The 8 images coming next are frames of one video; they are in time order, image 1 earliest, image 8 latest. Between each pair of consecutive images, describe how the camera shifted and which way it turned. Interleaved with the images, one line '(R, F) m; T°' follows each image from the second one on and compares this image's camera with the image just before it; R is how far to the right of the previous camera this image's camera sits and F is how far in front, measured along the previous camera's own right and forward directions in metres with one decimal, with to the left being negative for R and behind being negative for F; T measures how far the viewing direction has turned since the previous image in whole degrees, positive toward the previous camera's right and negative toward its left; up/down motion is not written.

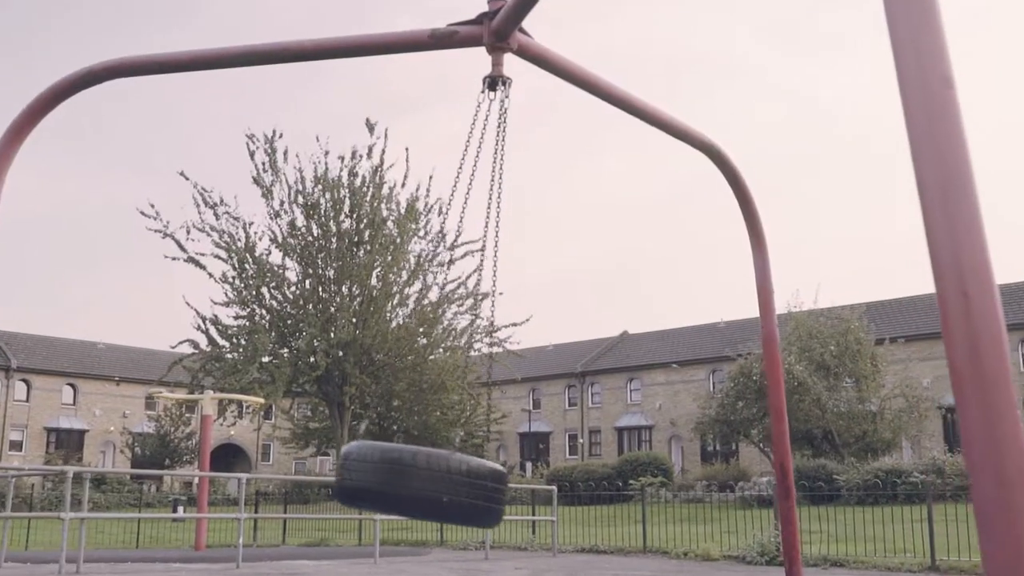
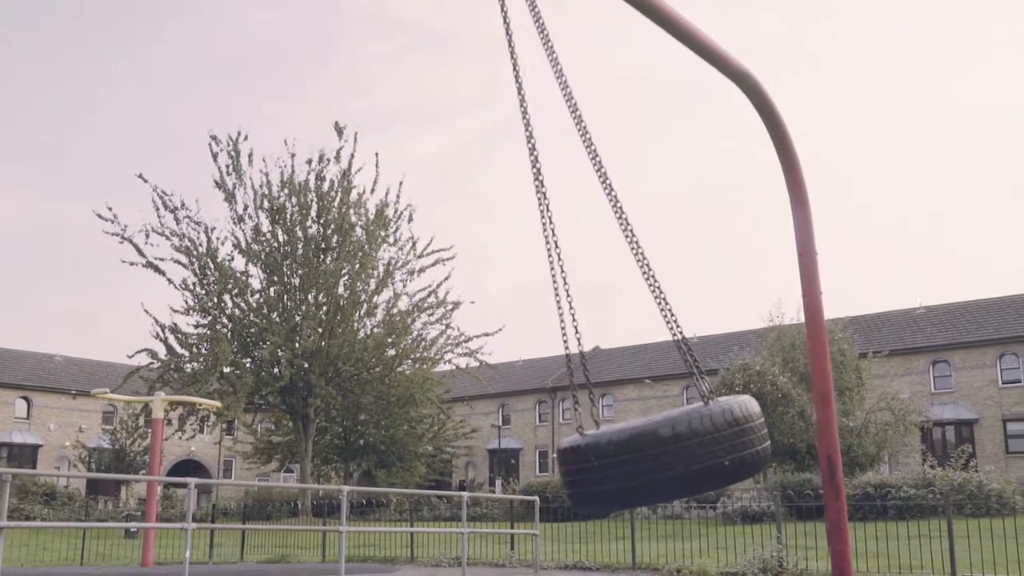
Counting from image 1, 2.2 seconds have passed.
(-0.2, +1.0) m; +2°
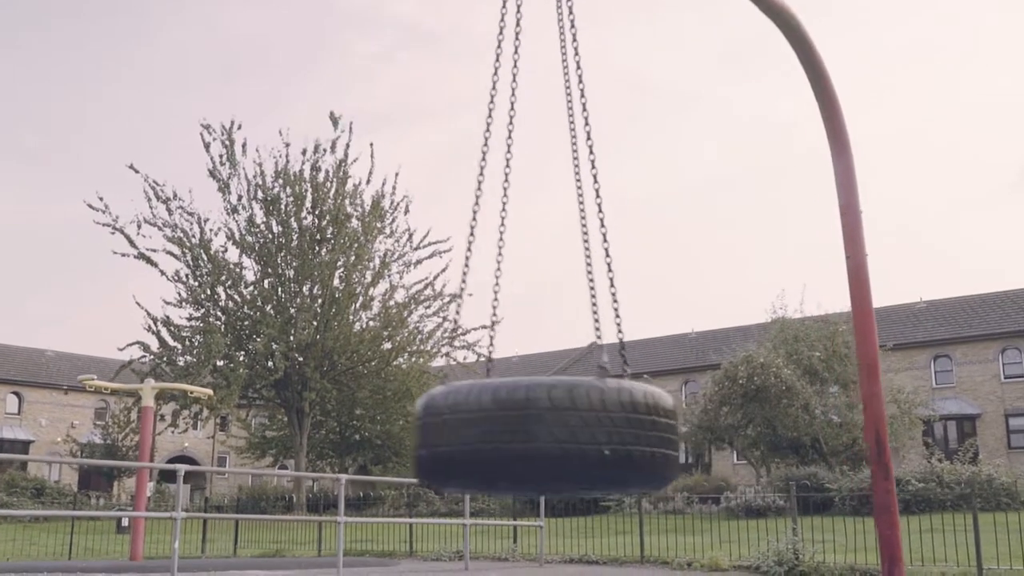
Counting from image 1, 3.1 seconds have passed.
(-0.1, +0.5) m; 0°
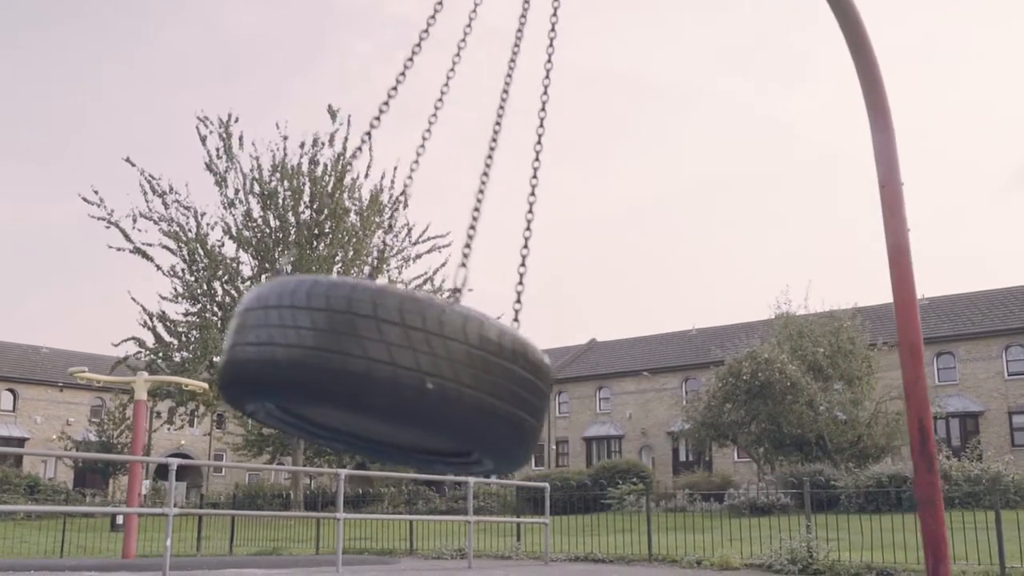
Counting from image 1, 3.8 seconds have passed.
(-0.1, +0.3) m; 0°
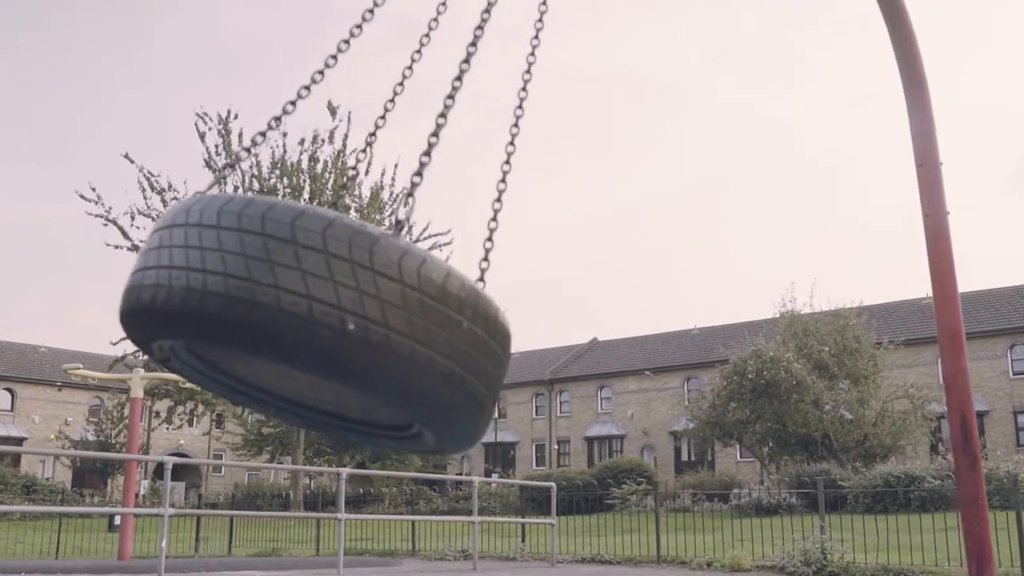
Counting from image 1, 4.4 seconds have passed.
(-0.1, +0.3) m; 0°
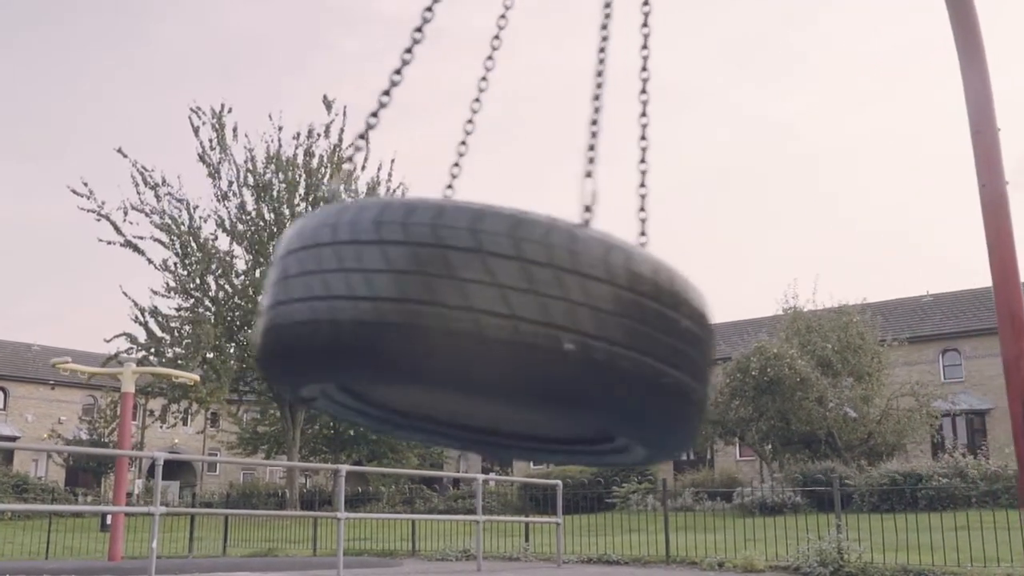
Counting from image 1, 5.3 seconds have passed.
(-0.1, +0.4) m; 0°
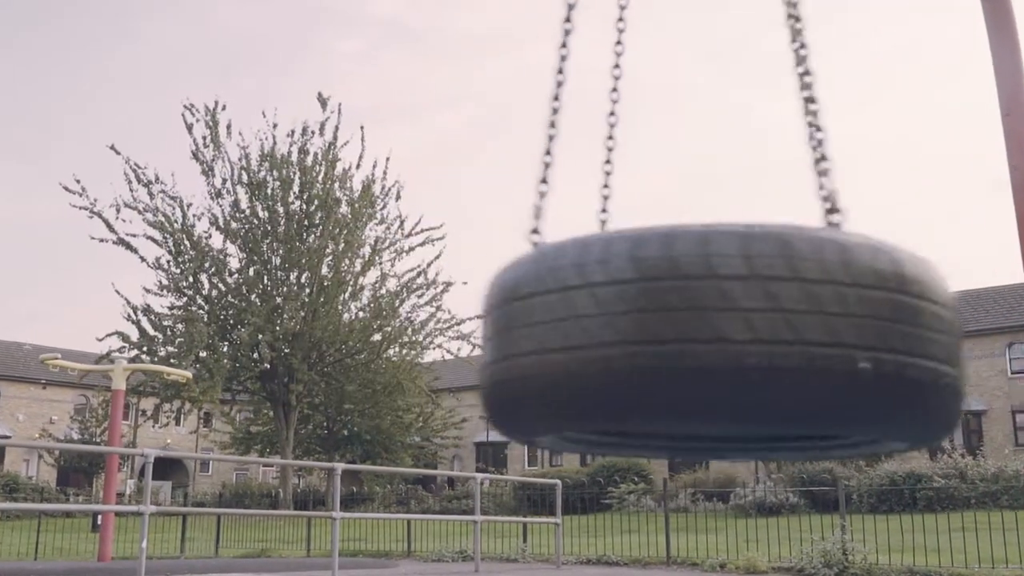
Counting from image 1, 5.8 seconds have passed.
(-0.1, +0.2) m; 0°
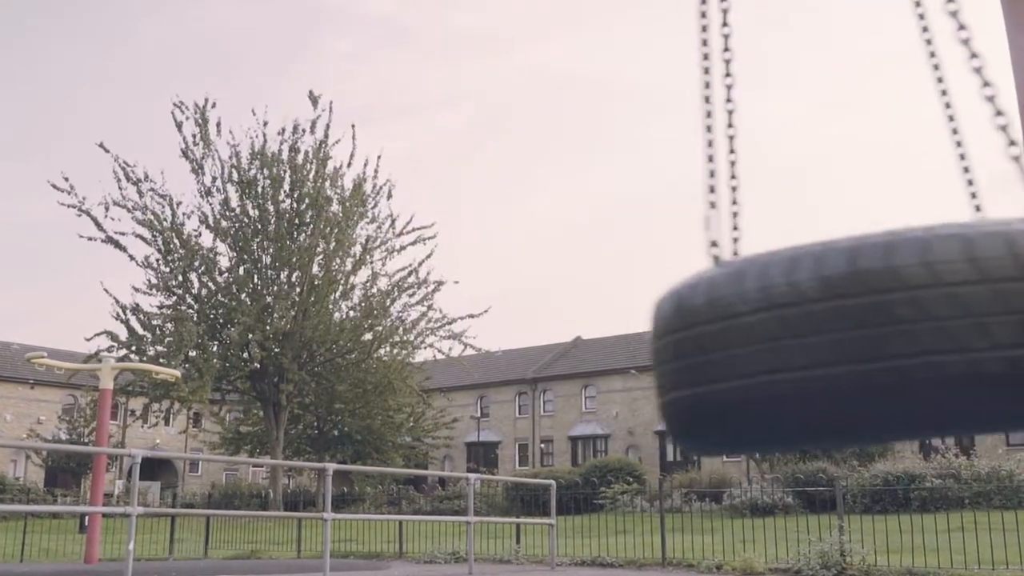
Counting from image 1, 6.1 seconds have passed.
(0.0, +0.1) m; +1°
